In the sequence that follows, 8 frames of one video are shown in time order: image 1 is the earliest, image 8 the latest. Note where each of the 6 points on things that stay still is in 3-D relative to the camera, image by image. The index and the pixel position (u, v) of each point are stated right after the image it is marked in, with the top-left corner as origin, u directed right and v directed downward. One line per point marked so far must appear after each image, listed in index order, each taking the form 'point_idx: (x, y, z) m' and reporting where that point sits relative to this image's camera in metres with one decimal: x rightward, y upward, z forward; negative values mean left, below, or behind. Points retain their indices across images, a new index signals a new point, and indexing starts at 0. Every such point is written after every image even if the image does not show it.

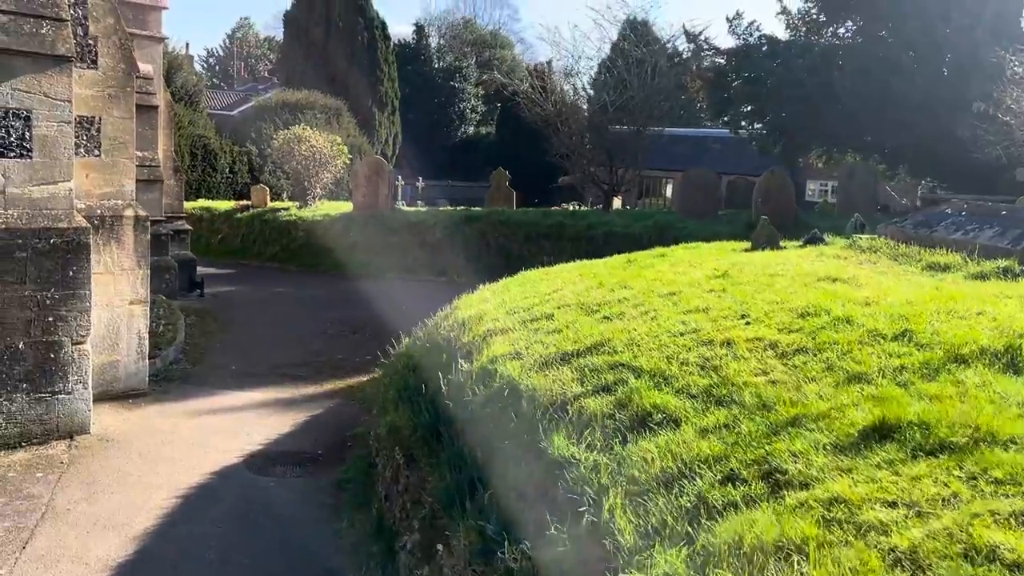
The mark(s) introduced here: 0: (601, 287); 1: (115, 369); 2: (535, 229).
0: (+0.6, 0.0, +5.7) m
1: (-3.5, -0.7, +7.3) m
2: (+0.5, +1.1, +15.8) m
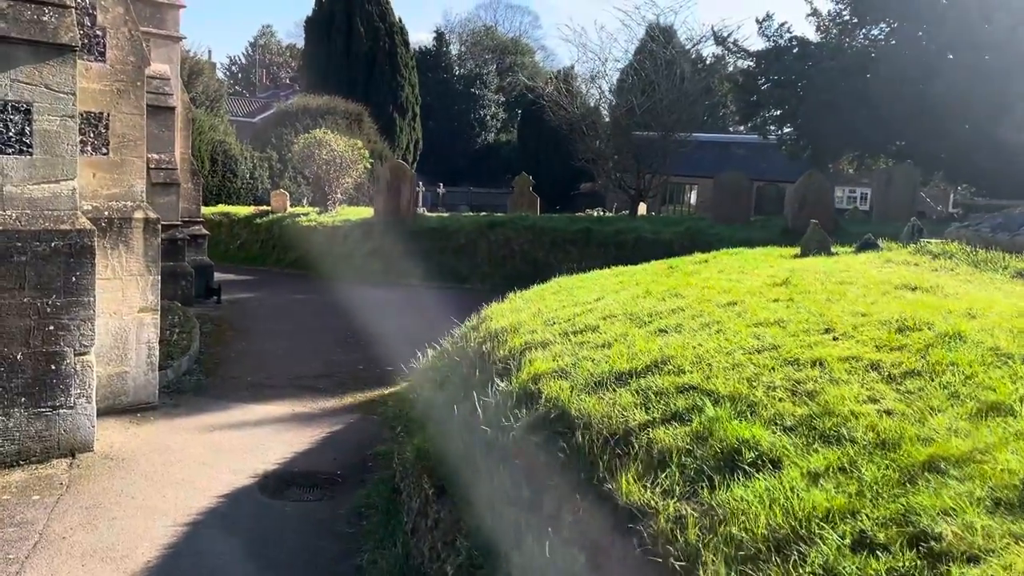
0: (+0.8, 0.0, +5.1) m
1: (-3.2, -0.8, +6.9) m
2: (+0.9, +1.0, +15.3) m
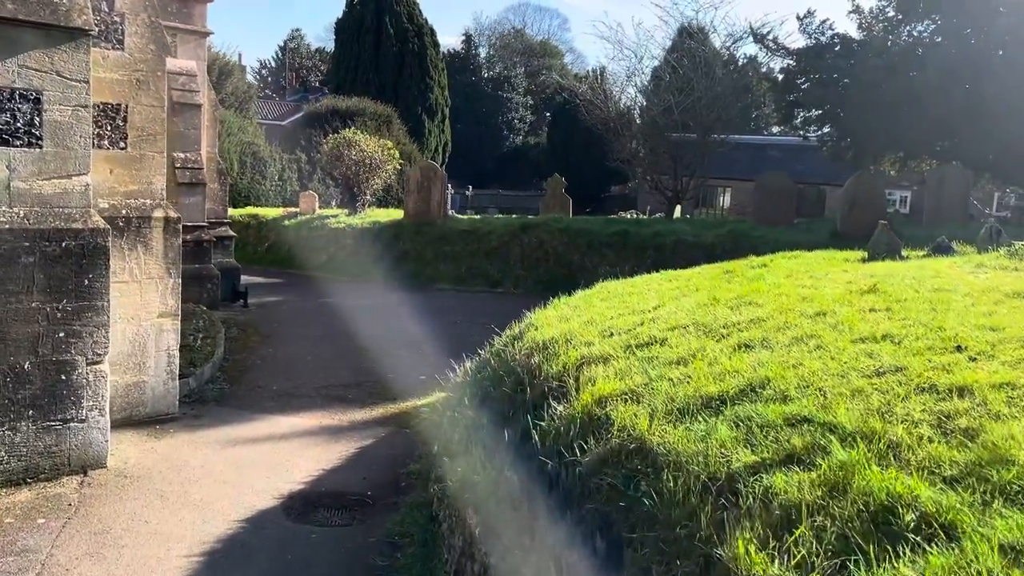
0: (+1.1, -0.1, +4.6) m
1: (-2.9, -0.8, +6.4) m
2: (+1.5, +0.9, +14.7) m
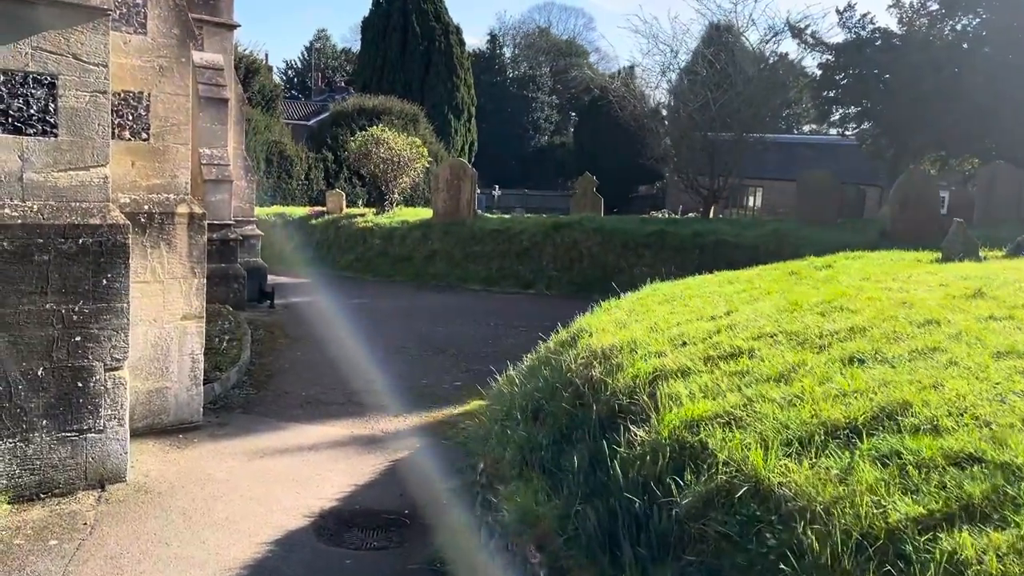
0: (+1.4, -0.1, +4.1) m
1: (-2.5, -0.8, +6.1) m
2: (+2.1, +0.9, +14.2) m
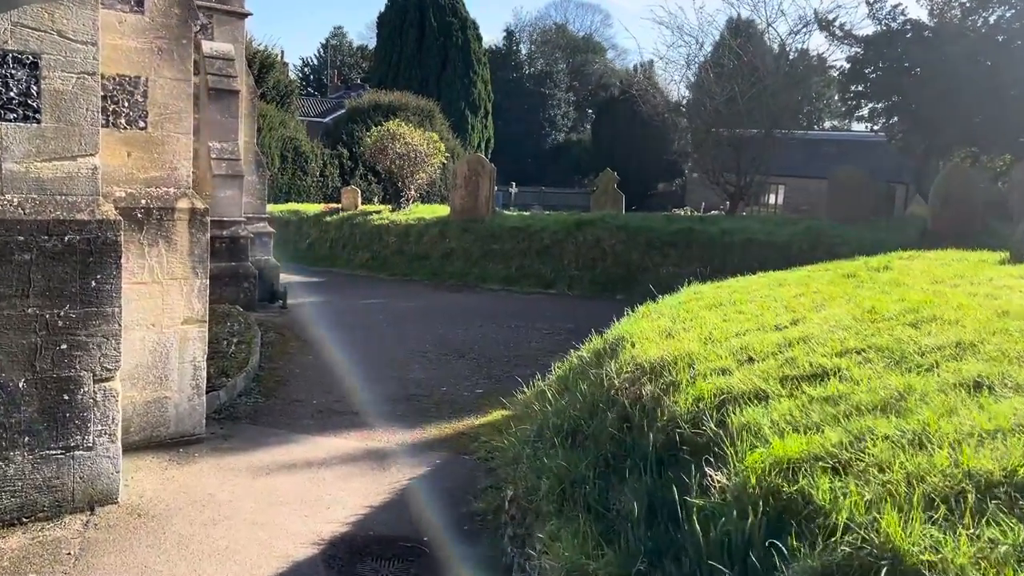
0: (+1.6, -0.1, +3.6) m
1: (-2.3, -0.8, +5.6) m
2: (+2.4, +0.9, +13.7) m
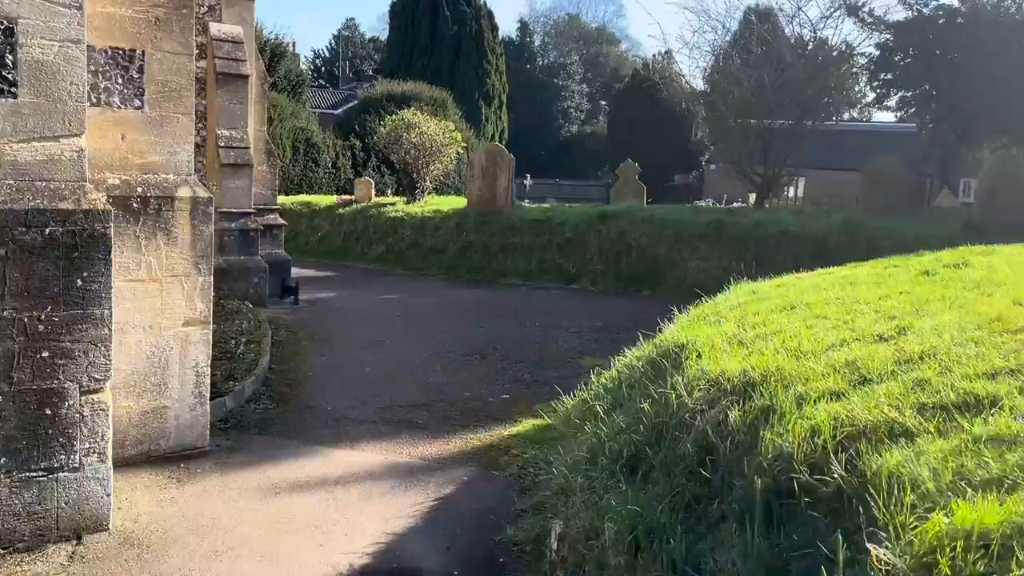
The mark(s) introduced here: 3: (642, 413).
0: (+1.8, -0.1, +3.0) m
1: (-2.1, -0.8, +5.0) m
2: (+2.8, +1.0, +13.0) m
3: (+0.5, -0.5, +3.4) m
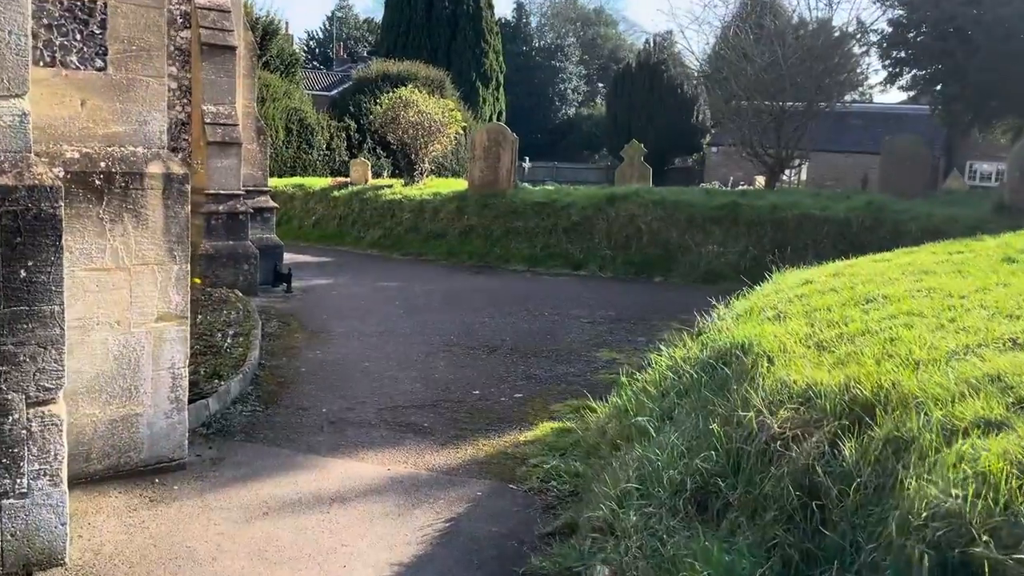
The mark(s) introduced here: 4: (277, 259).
0: (+1.9, -0.1, +2.3) m
1: (-2.0, -0.8, +4.4) m
2: (+2.8, +1.2, +12.4) m
3: (+0.7, -0.5, +2.8) m
4: (-3.1, +0.4, +11.0) m
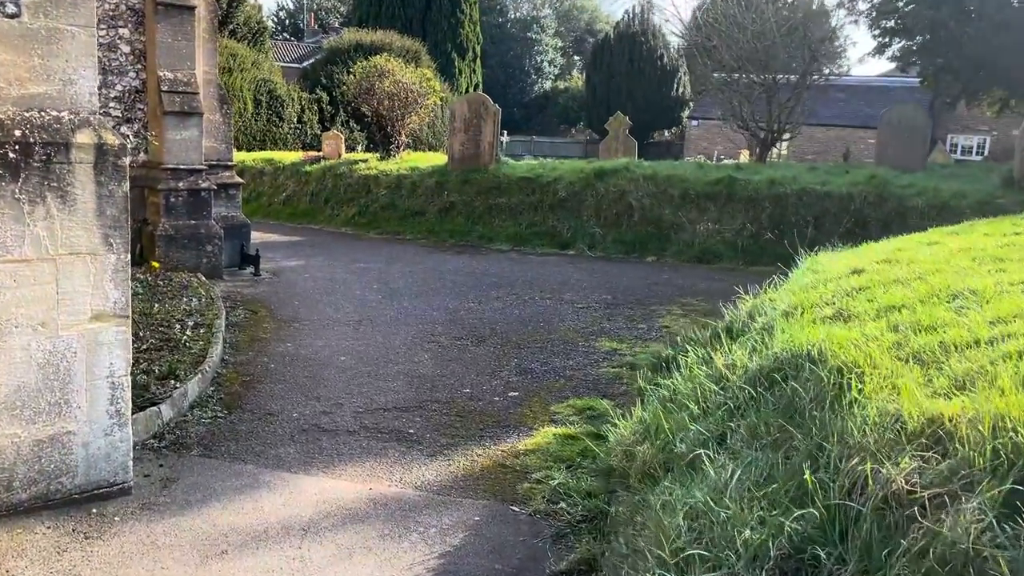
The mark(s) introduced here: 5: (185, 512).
0: (+2.0, -0.1, +1.7) m
1: (-2.0, -0.7, +3.7) m
2: (+2.6, +1.4, +11.8) m
3: (+0.7, -0.5, +2.1) m
4: (-3.3, +0.6, +10.2) m
5: (-1.5, -1.0, +3.8) m
